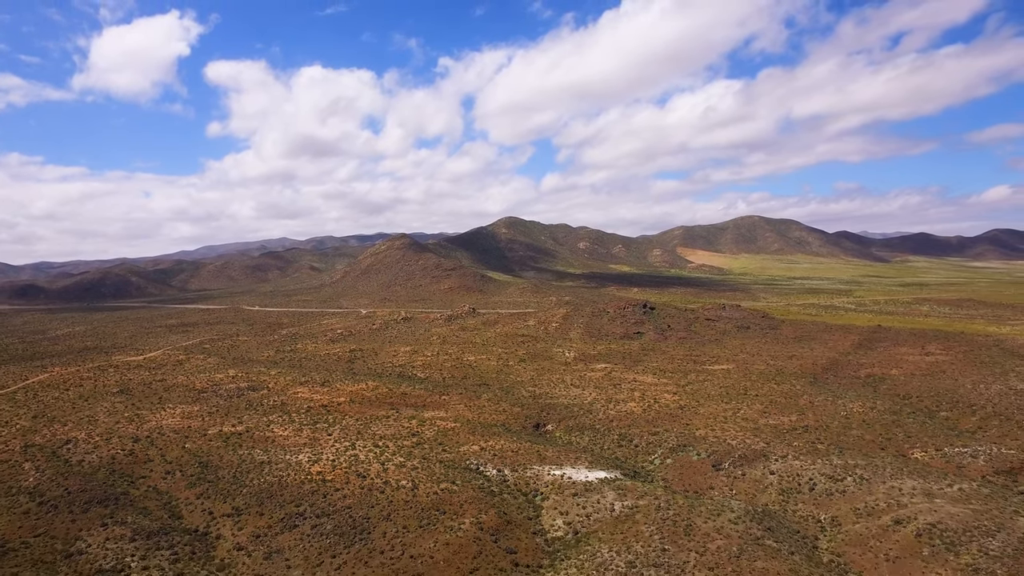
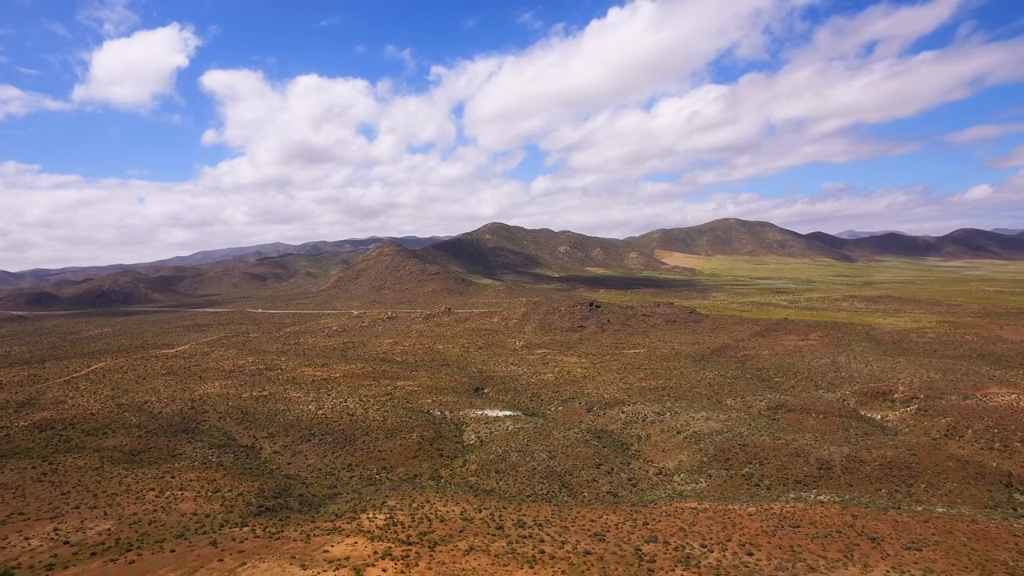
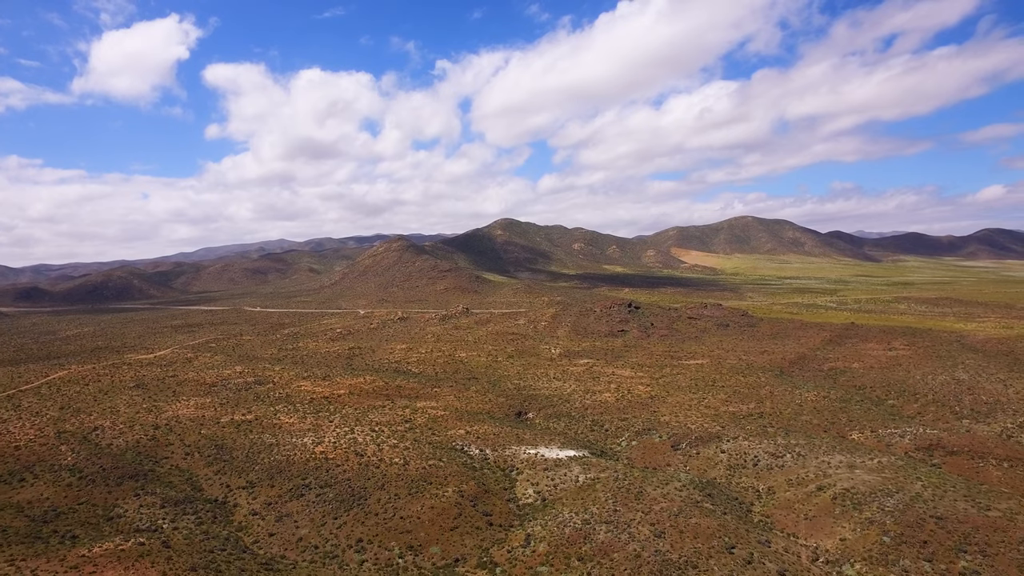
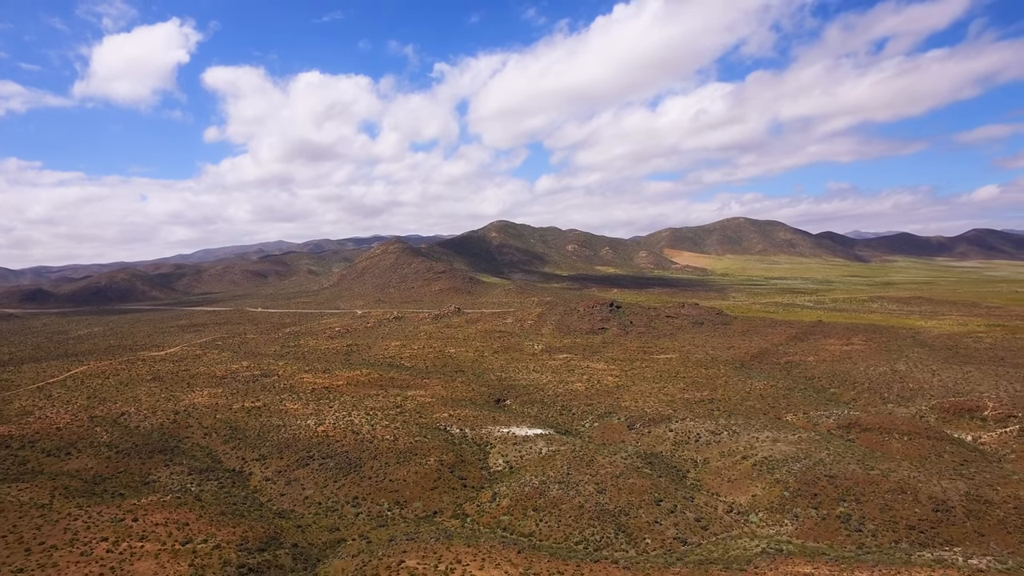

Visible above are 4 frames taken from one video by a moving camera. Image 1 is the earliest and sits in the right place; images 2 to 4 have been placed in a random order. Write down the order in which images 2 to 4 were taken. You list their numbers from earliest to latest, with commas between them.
3, 4, 2
